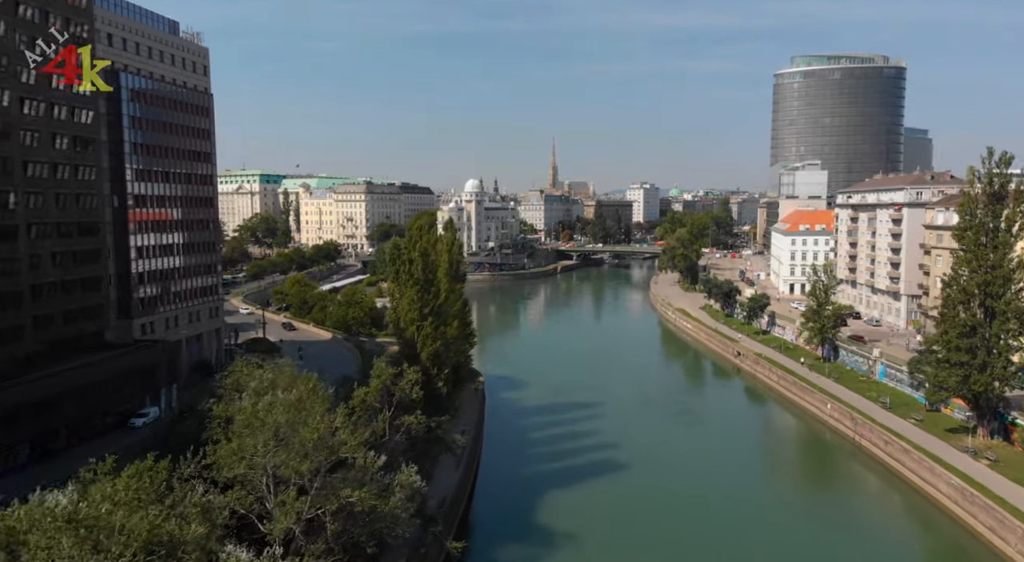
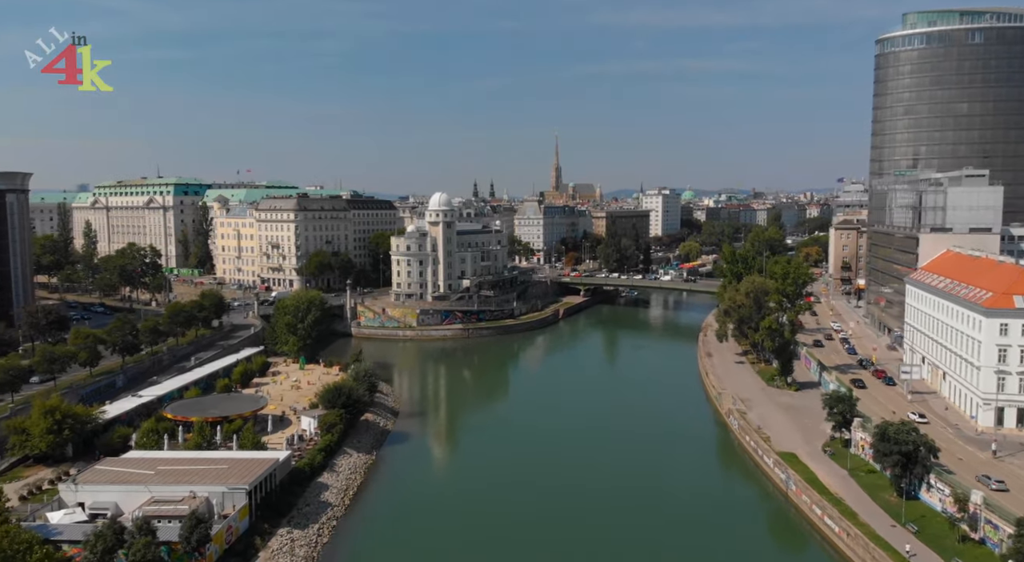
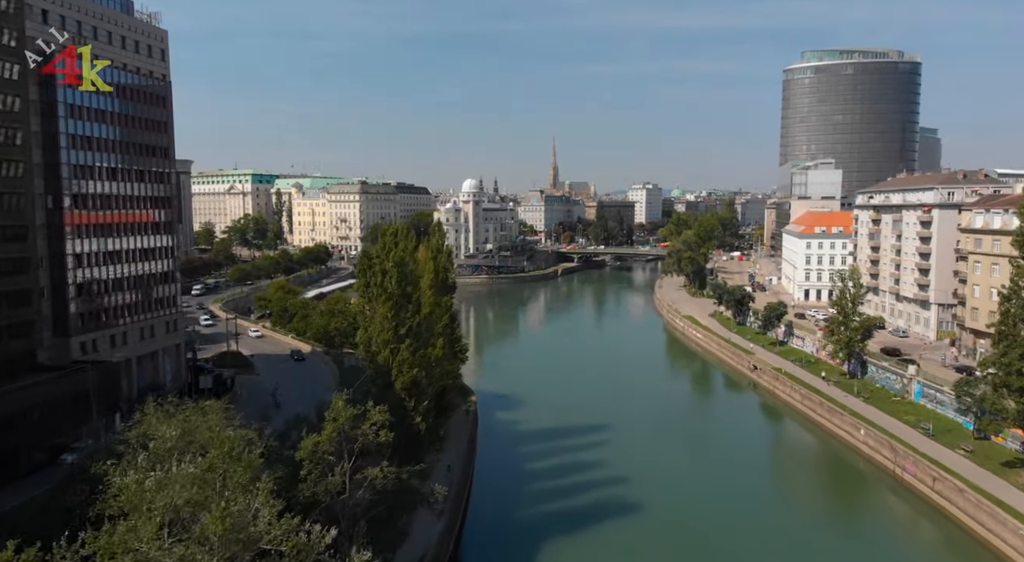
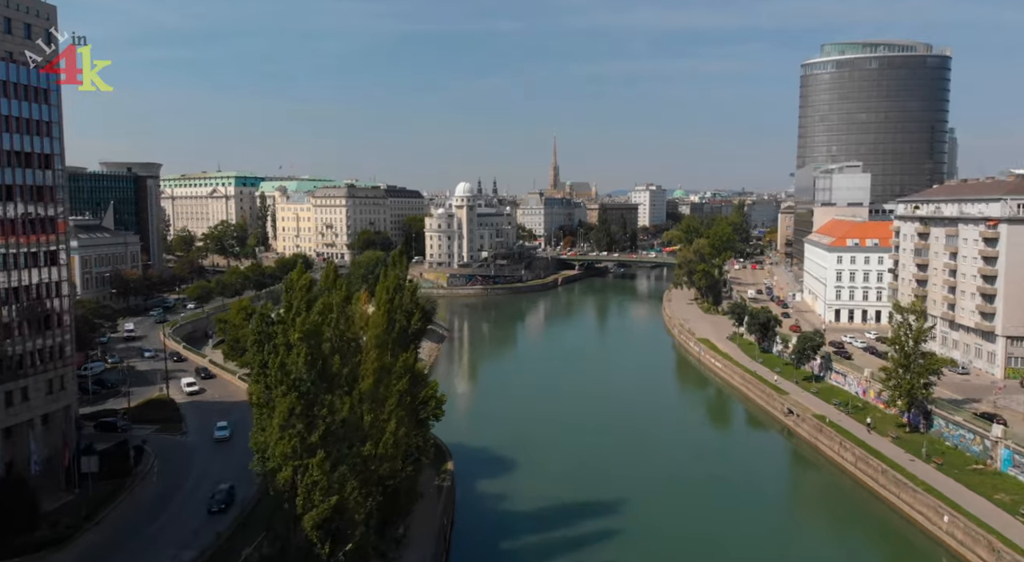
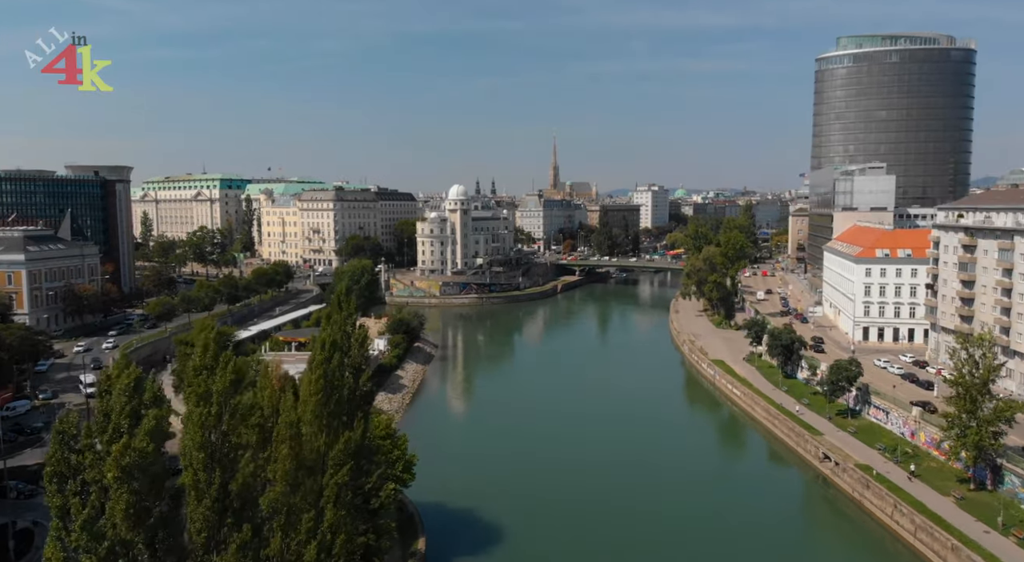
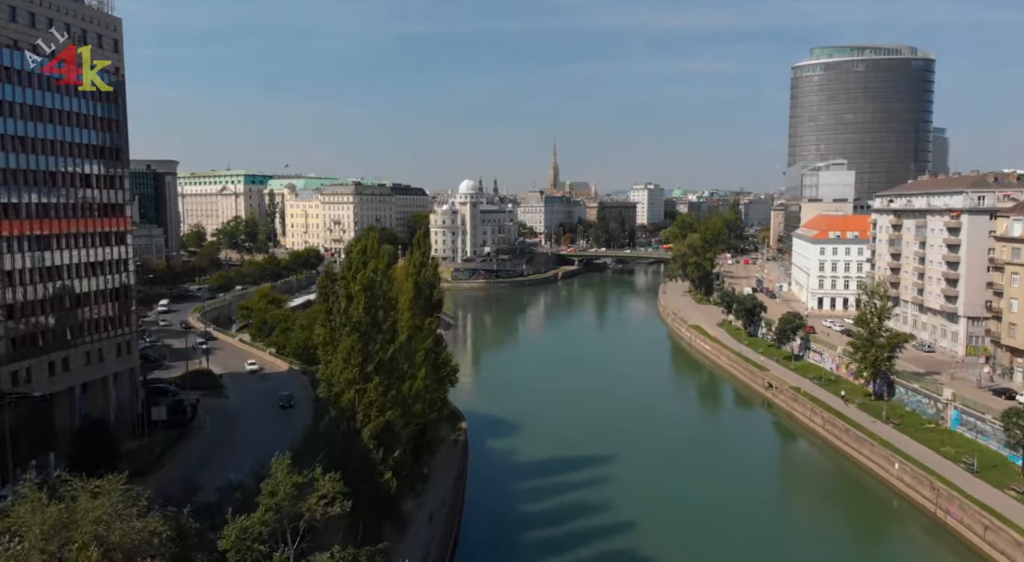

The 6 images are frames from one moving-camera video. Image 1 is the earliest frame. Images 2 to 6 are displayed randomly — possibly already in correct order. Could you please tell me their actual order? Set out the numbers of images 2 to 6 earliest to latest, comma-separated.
3, 6, 4, 5, 2
